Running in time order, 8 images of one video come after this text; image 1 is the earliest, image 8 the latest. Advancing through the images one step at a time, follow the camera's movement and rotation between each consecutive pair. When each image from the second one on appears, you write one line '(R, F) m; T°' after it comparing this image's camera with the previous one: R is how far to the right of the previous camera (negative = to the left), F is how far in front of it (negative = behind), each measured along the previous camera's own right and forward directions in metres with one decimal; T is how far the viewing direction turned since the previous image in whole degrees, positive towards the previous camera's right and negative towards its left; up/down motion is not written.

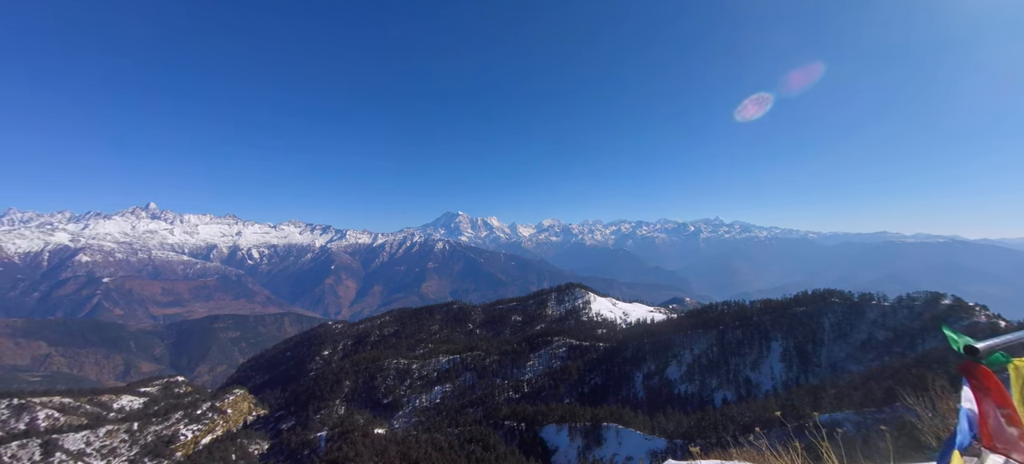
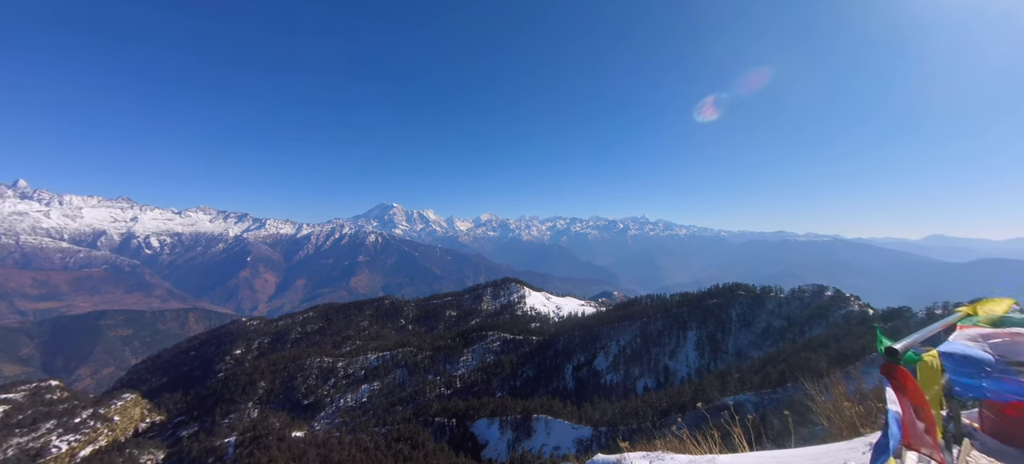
(0.0, +1.4) m; +9°
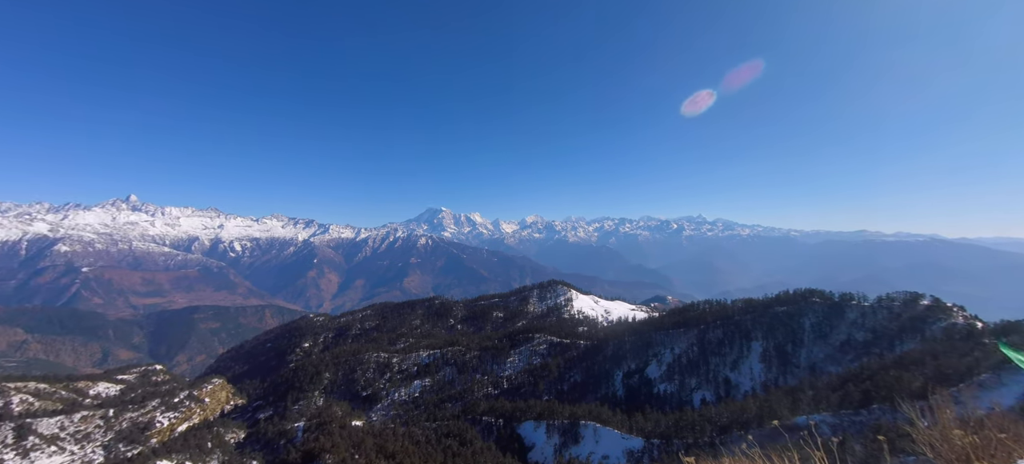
(+2.2, -2.2) m; -7°
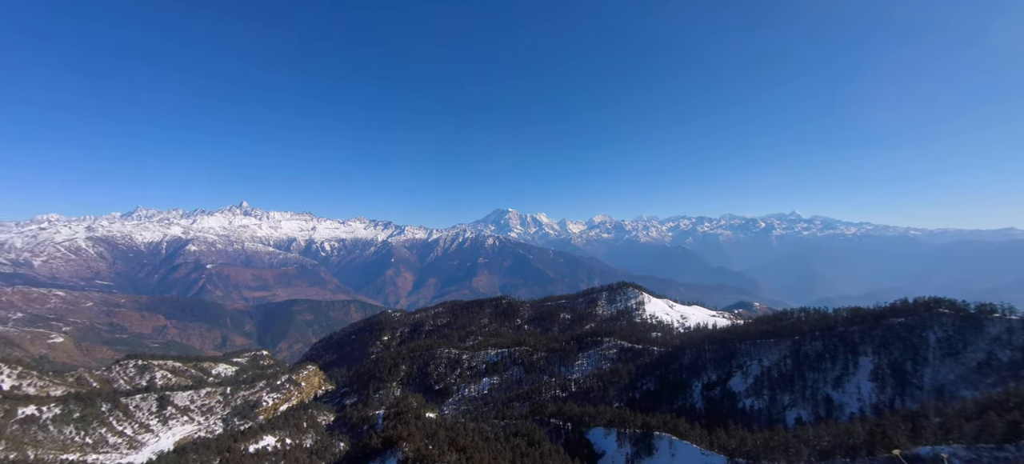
(+1.6, -0.1) m; -10°
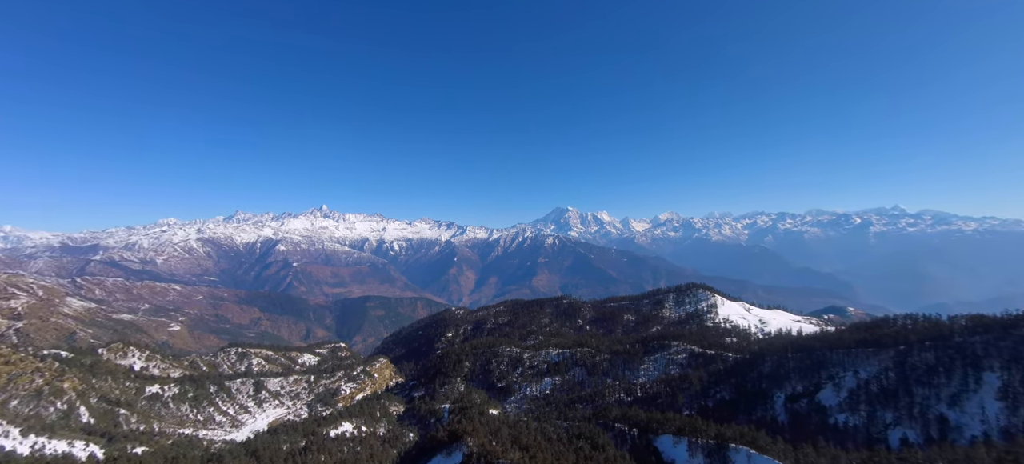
(+1.0, +0.4) m; -9°
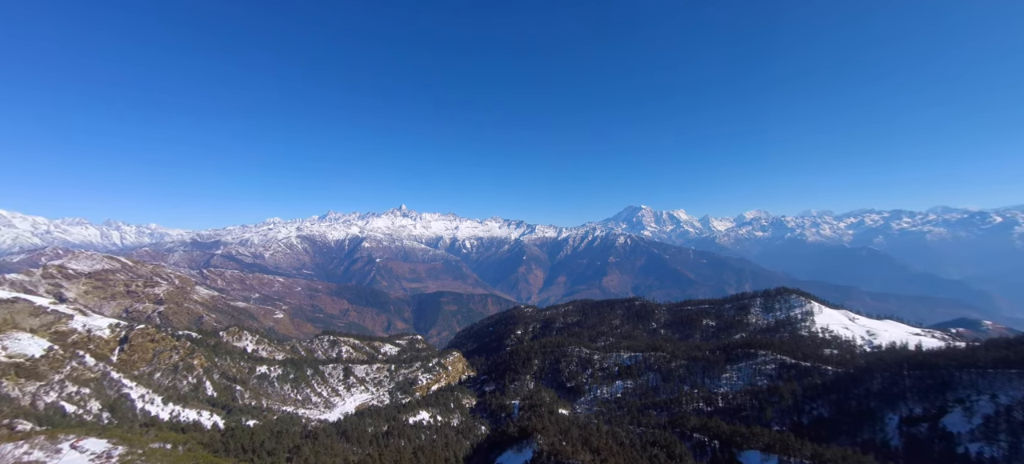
(+0.7, +0.4) m; -10°
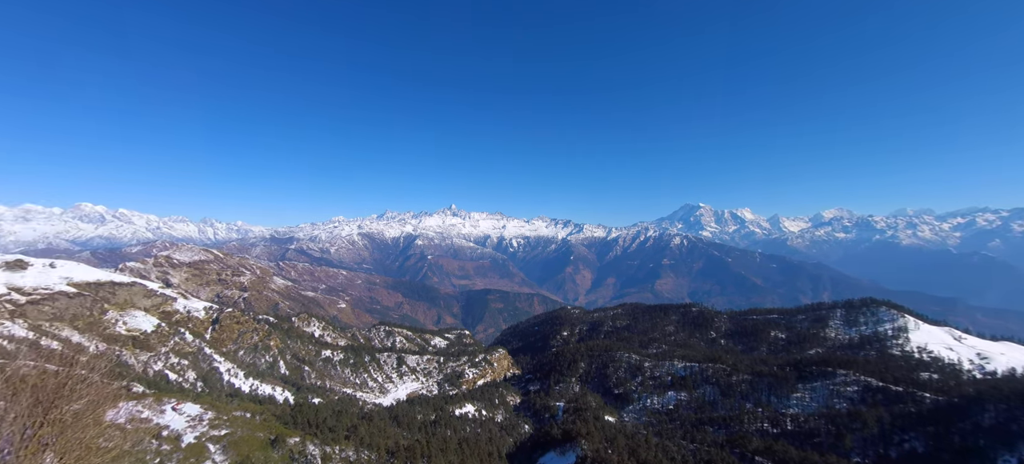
(+1.8, +3.7) m; -8°
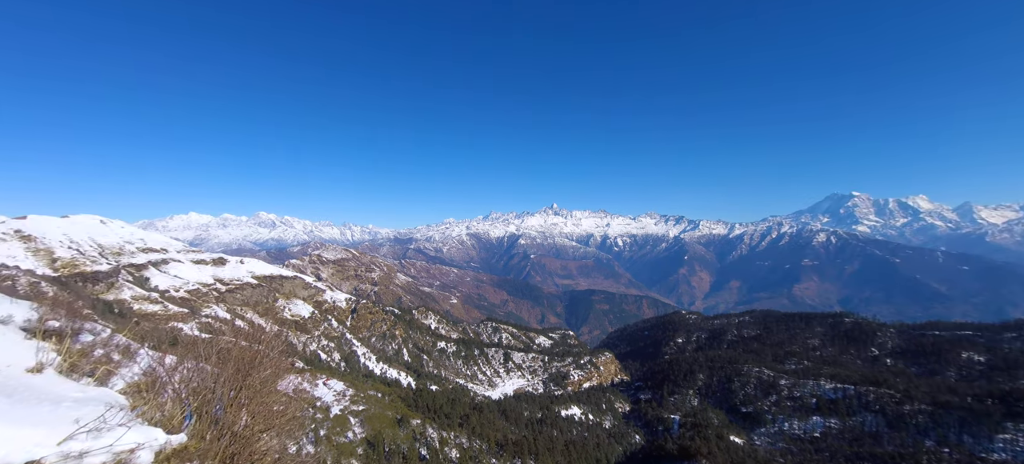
(+0.2, +3.4) m; -14°
